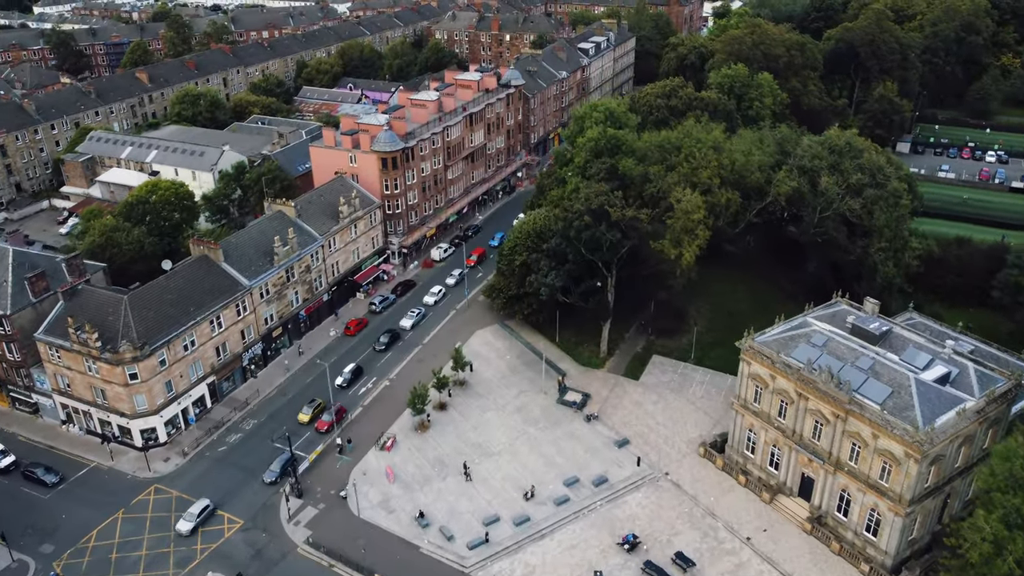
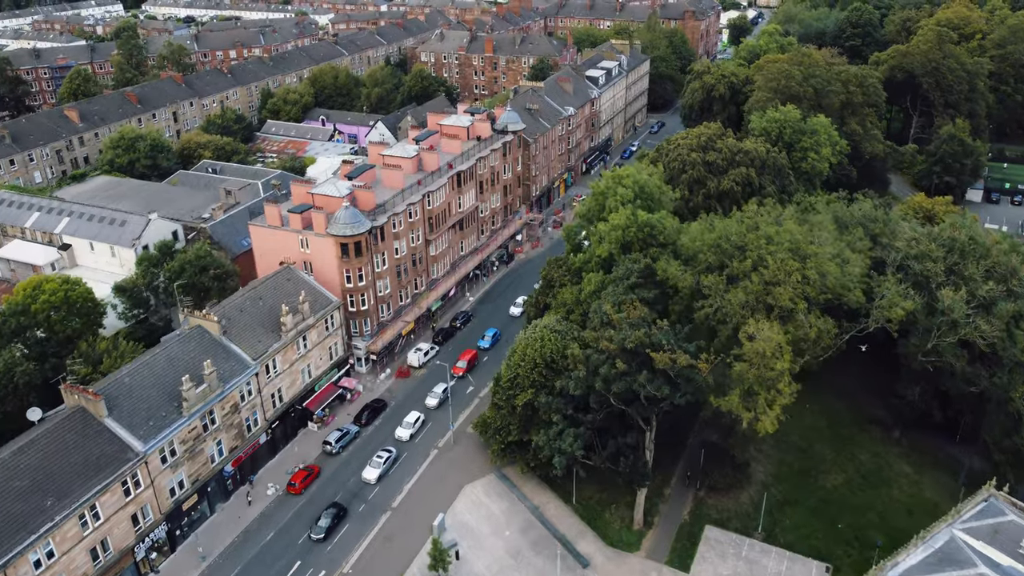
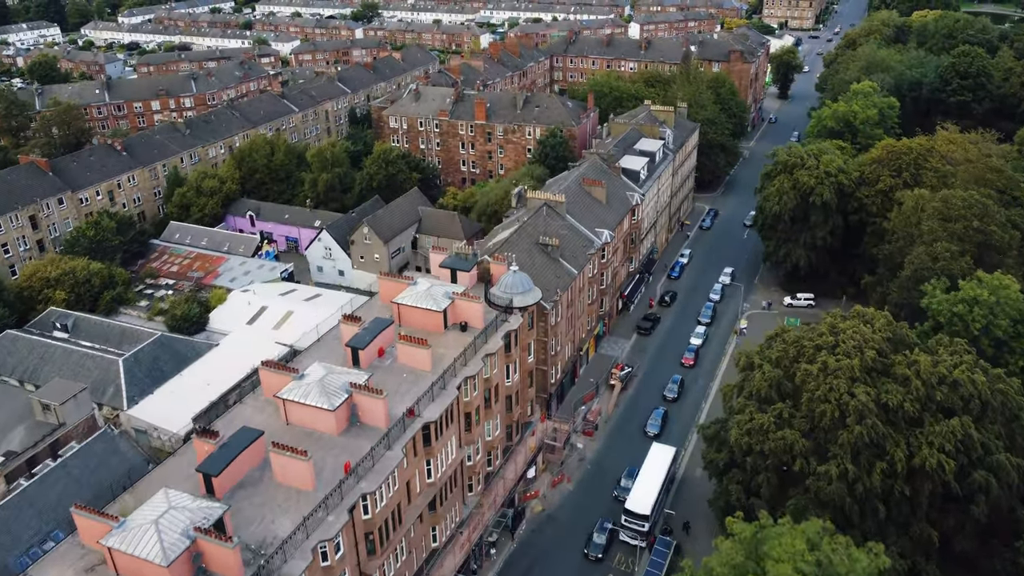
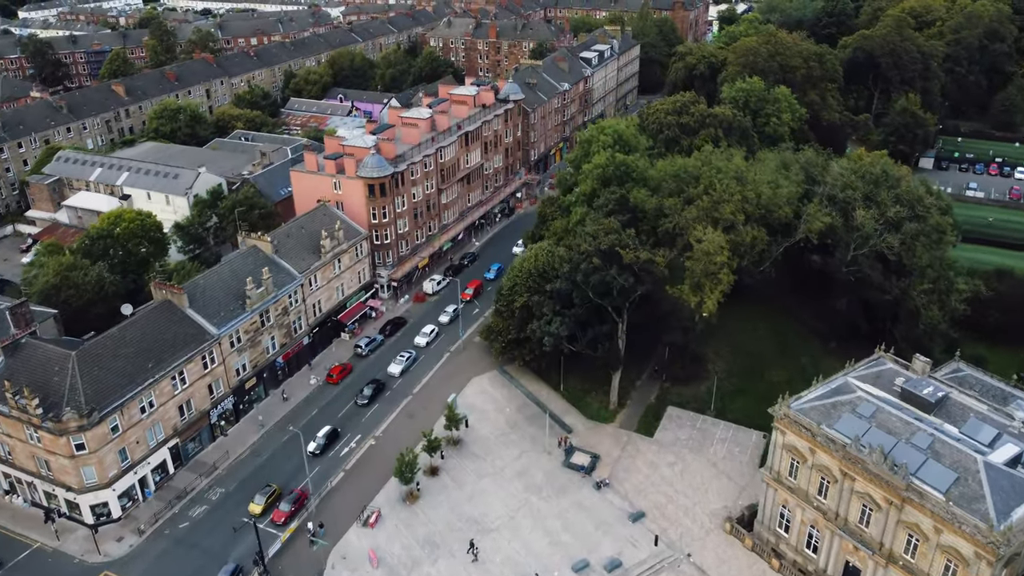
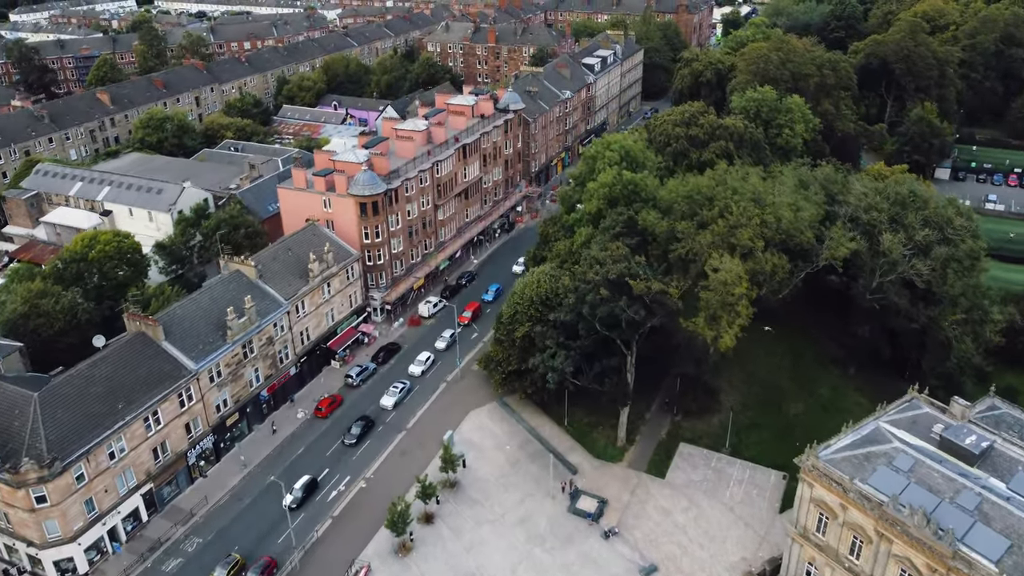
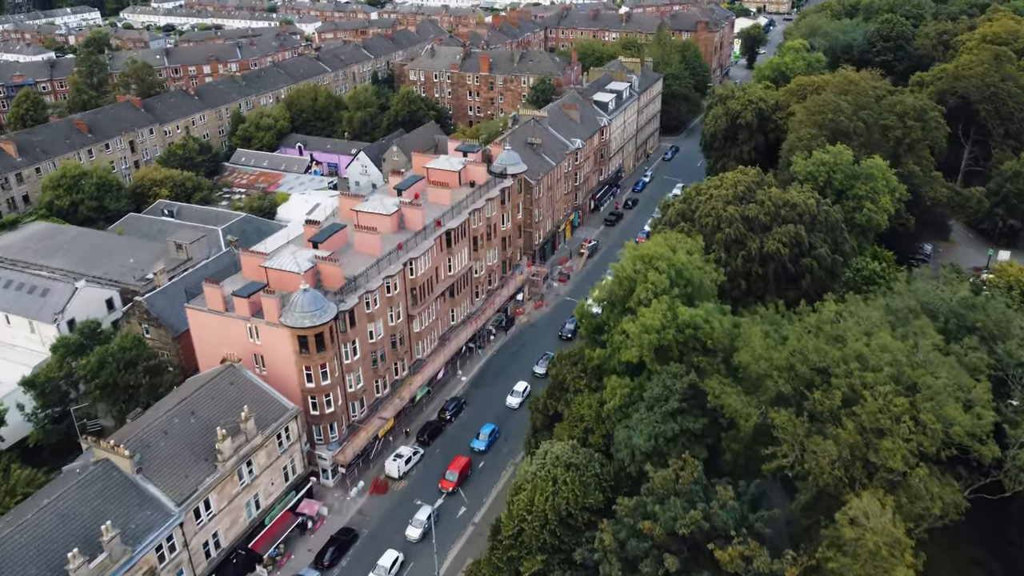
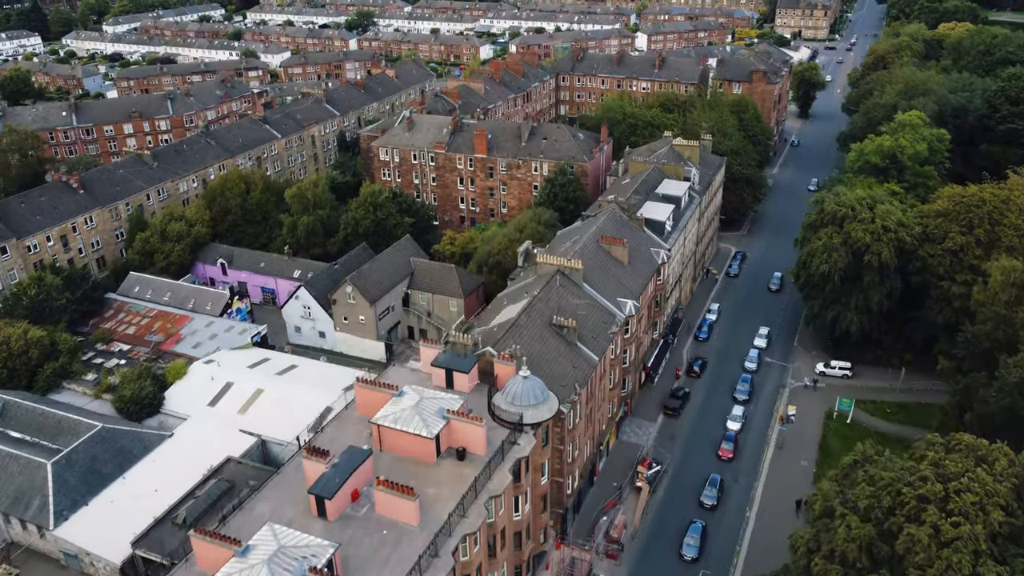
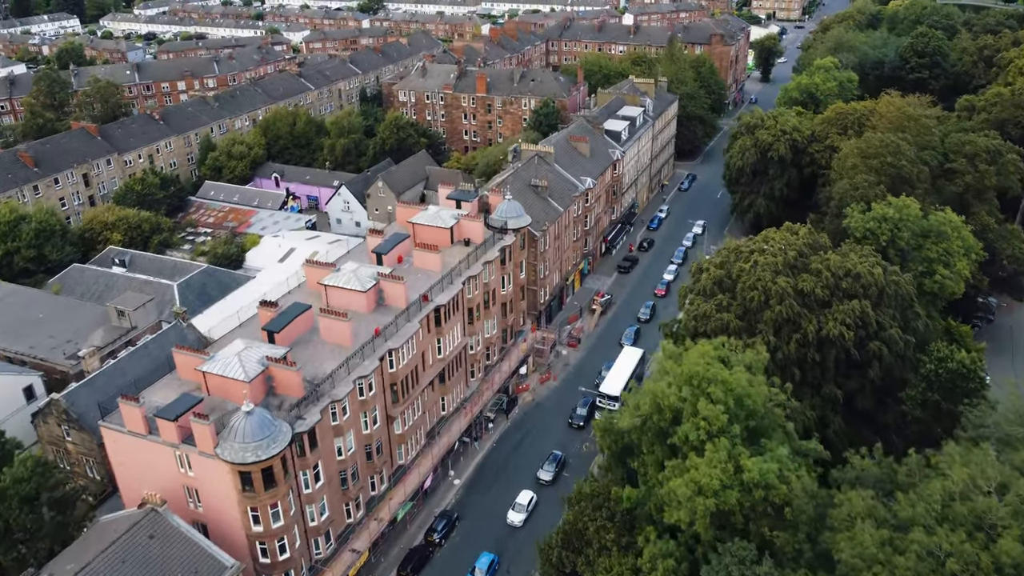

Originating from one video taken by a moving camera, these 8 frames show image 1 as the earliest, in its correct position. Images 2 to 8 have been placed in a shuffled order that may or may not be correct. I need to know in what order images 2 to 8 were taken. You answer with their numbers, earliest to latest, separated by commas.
4, 5, 2, 6, 8, 3, 7
